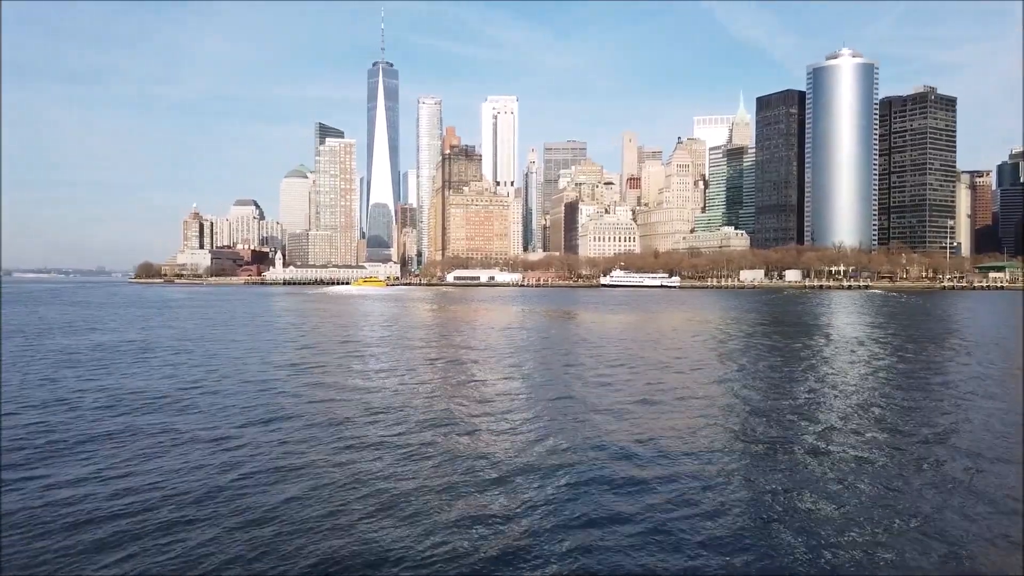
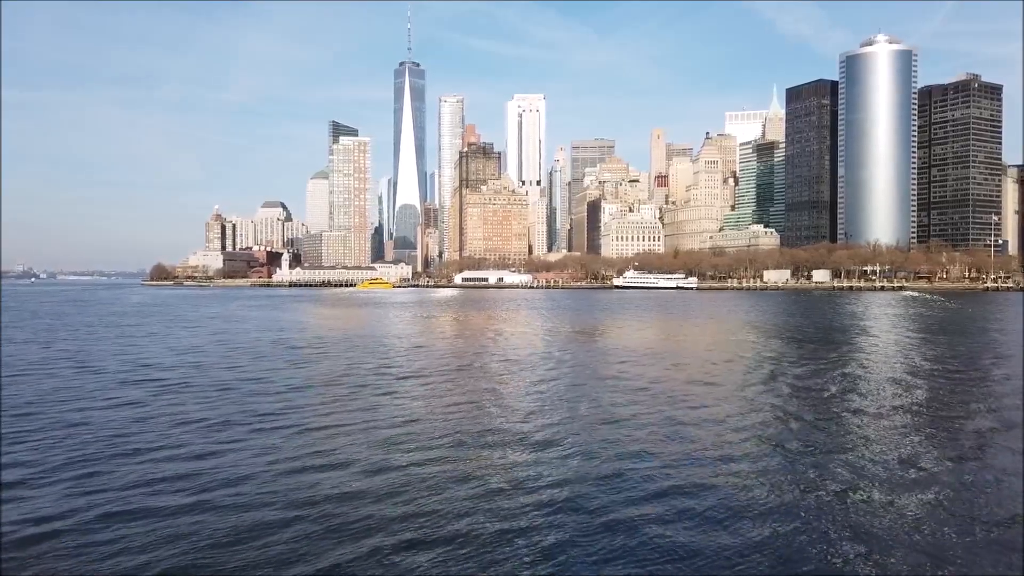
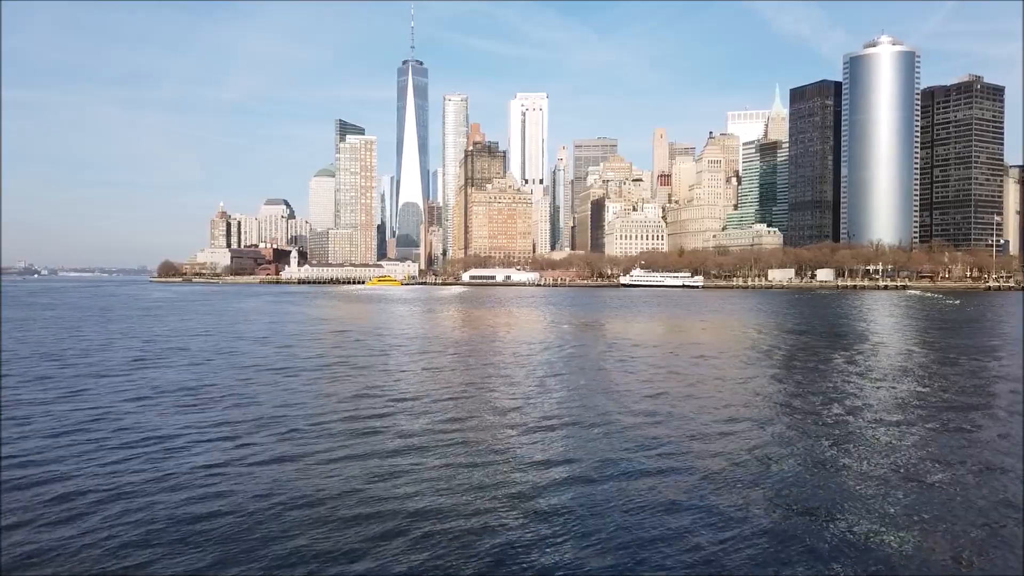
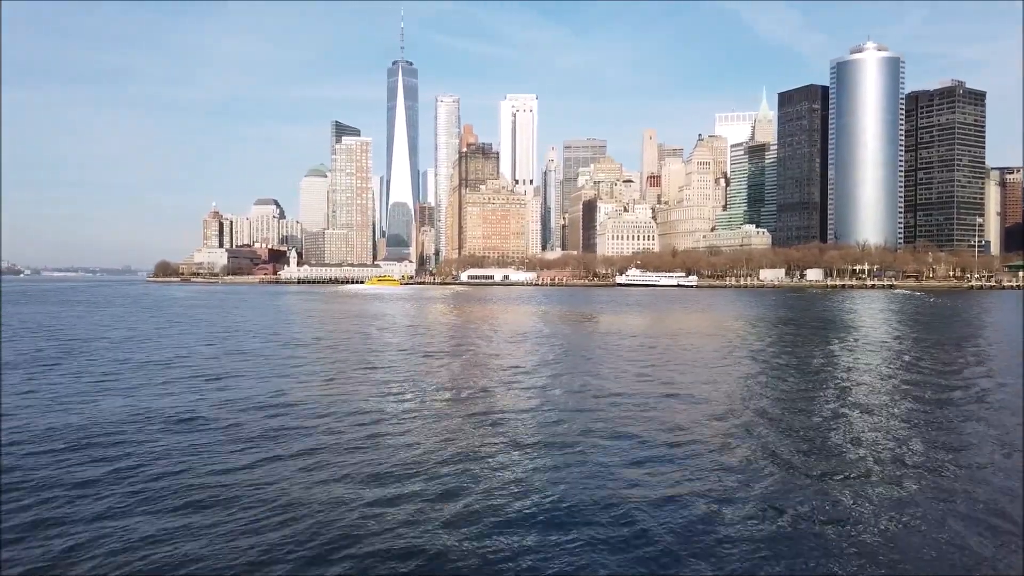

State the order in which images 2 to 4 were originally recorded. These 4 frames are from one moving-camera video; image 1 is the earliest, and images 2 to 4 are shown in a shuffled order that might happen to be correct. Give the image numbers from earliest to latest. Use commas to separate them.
4, 3, 2
